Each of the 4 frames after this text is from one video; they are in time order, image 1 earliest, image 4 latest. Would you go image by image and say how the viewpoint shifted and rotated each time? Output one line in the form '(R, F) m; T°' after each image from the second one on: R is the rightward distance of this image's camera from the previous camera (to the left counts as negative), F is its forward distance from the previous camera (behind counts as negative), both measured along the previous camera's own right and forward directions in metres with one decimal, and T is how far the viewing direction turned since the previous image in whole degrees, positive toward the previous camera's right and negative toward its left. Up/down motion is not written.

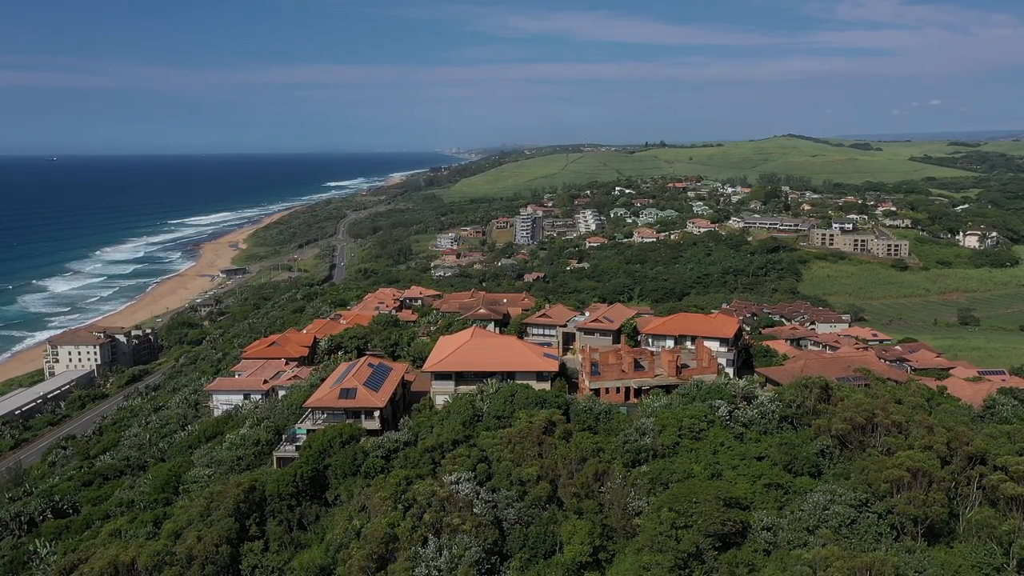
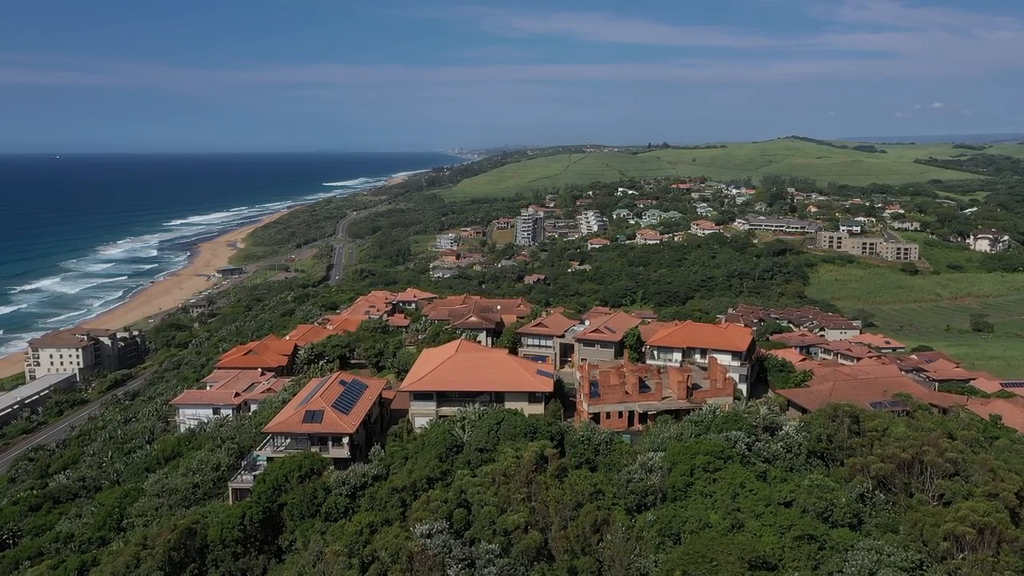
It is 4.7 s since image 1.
(+0.3, +2.2) m; 0°
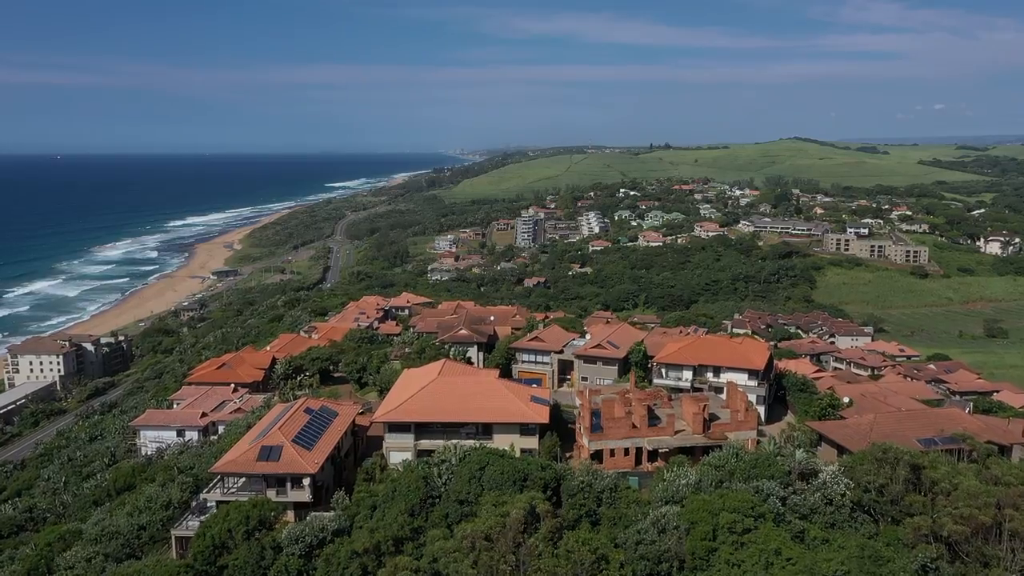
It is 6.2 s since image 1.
(+0.2, +2.3) m; 0°
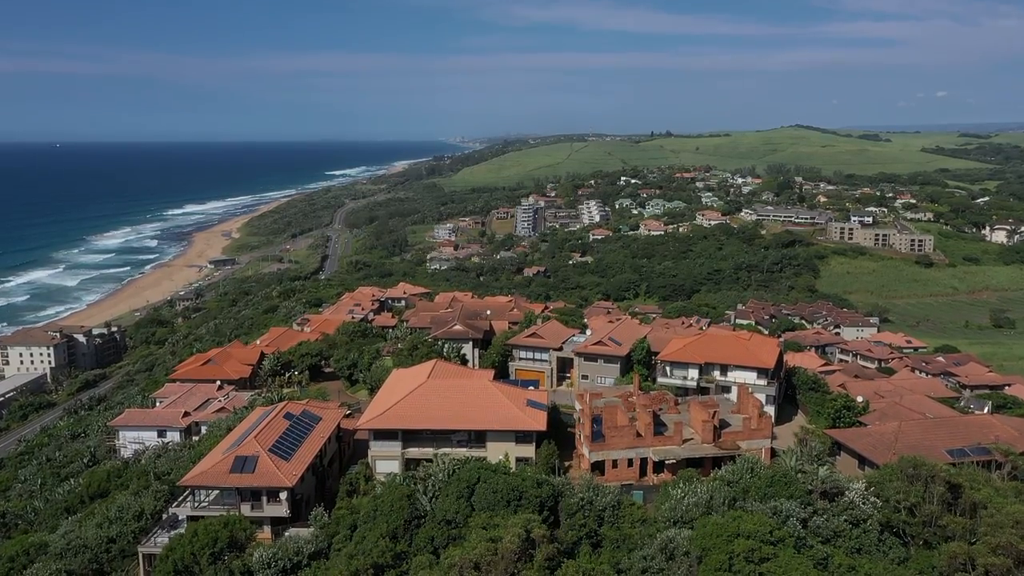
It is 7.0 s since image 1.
(+0.1, +1.1) m; 0°
